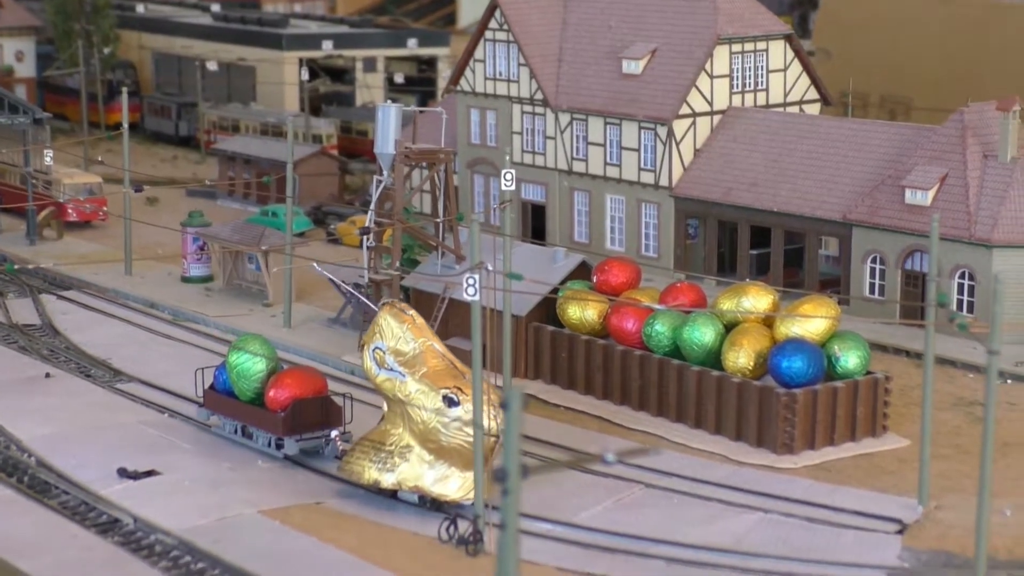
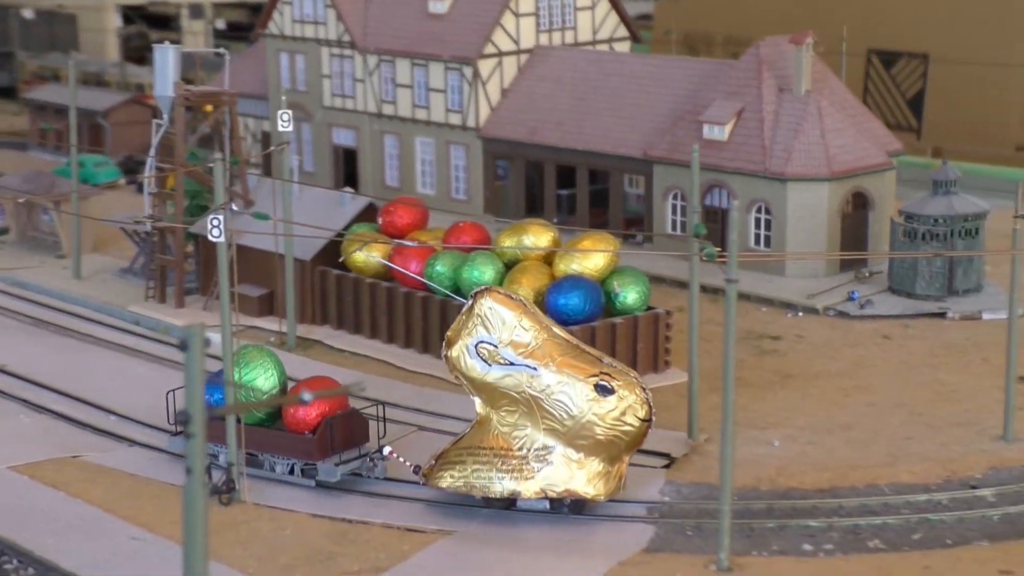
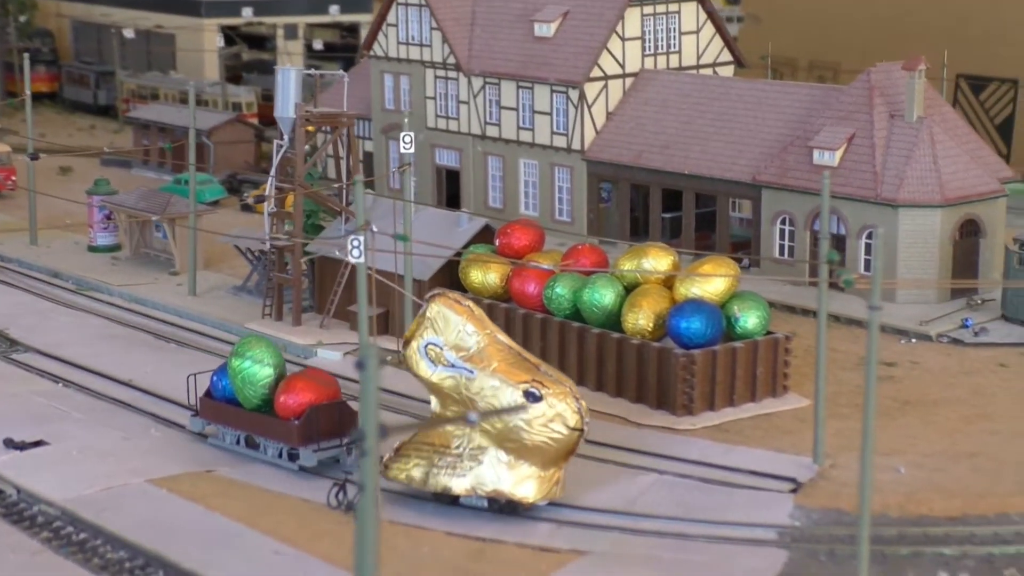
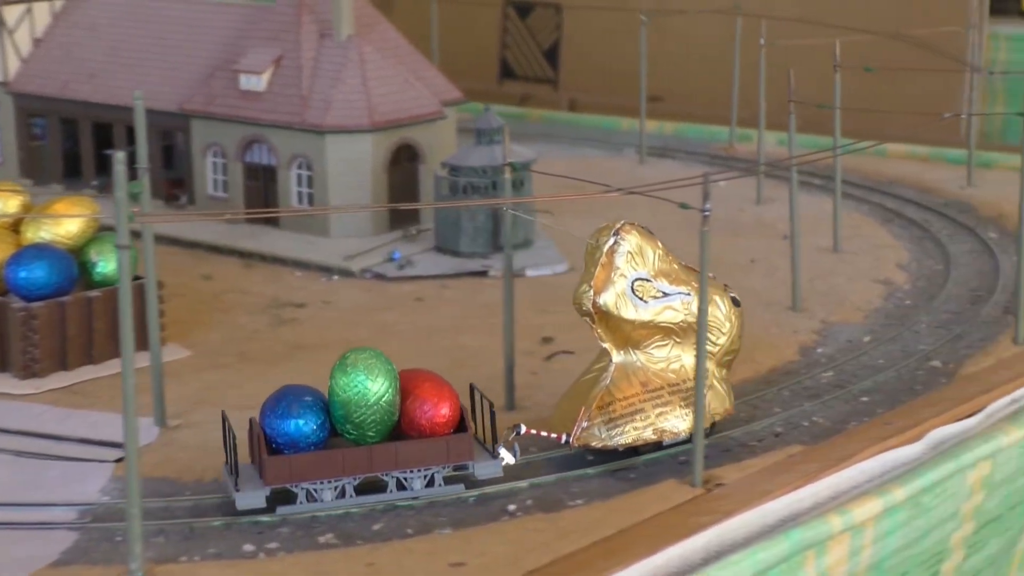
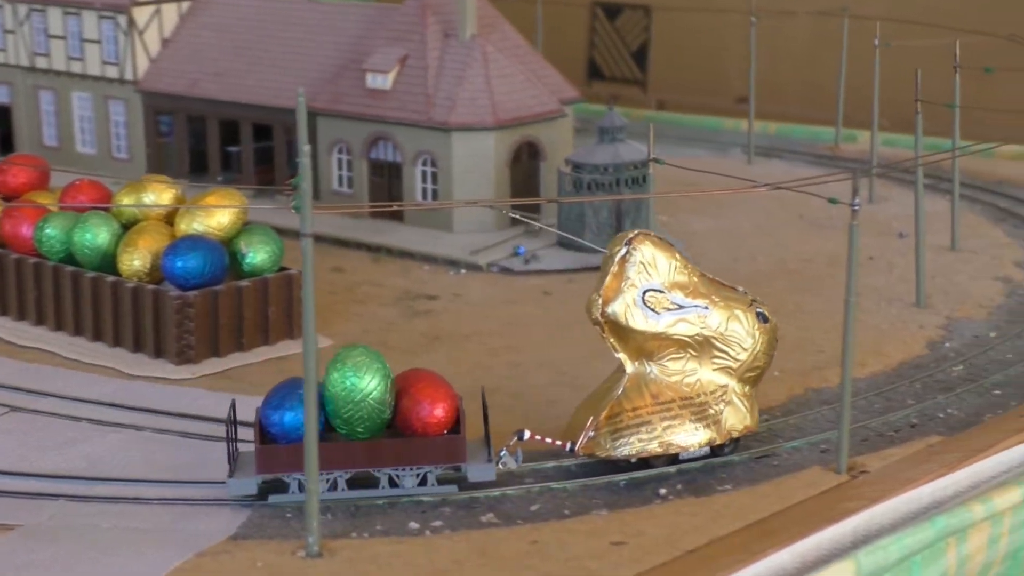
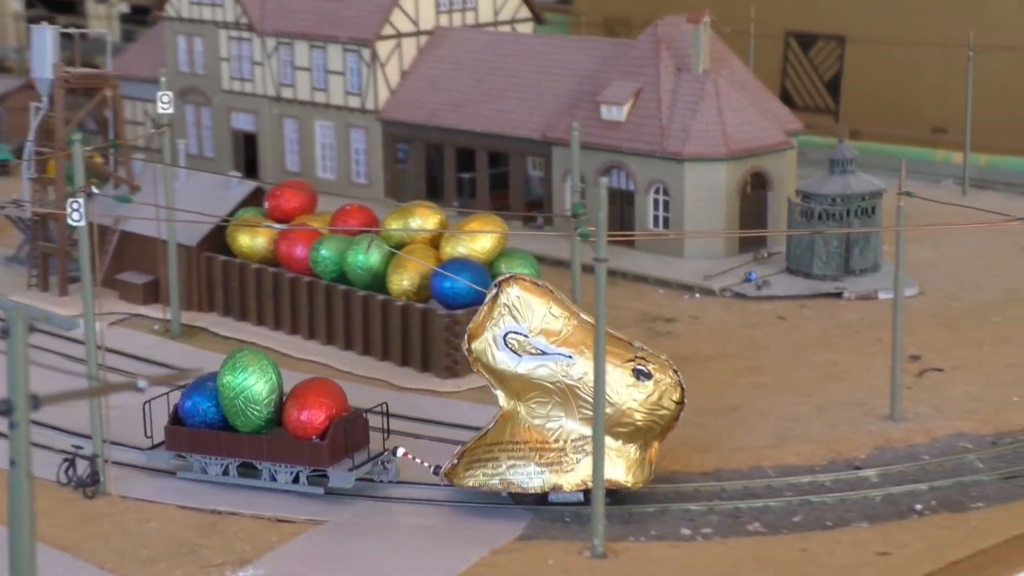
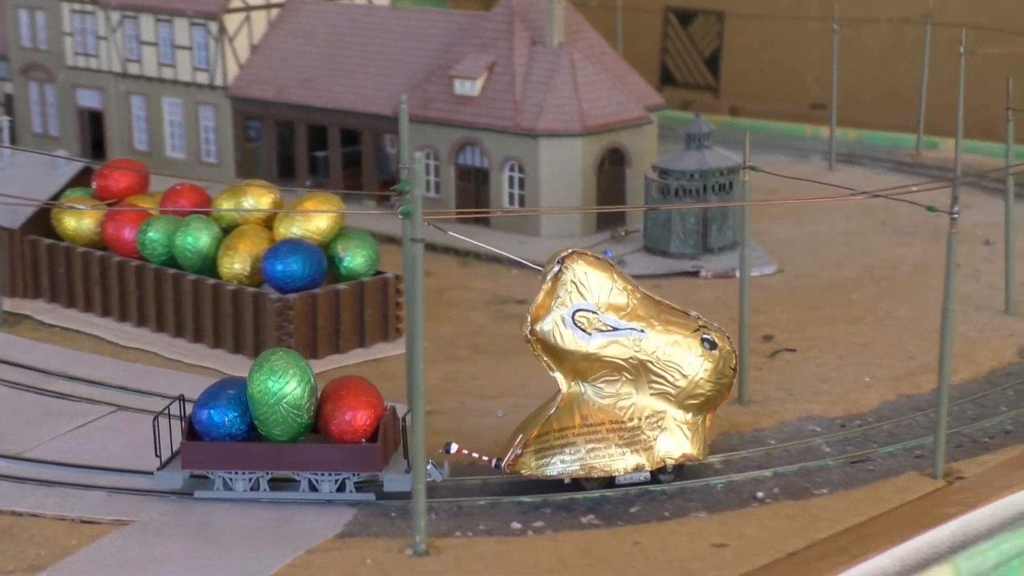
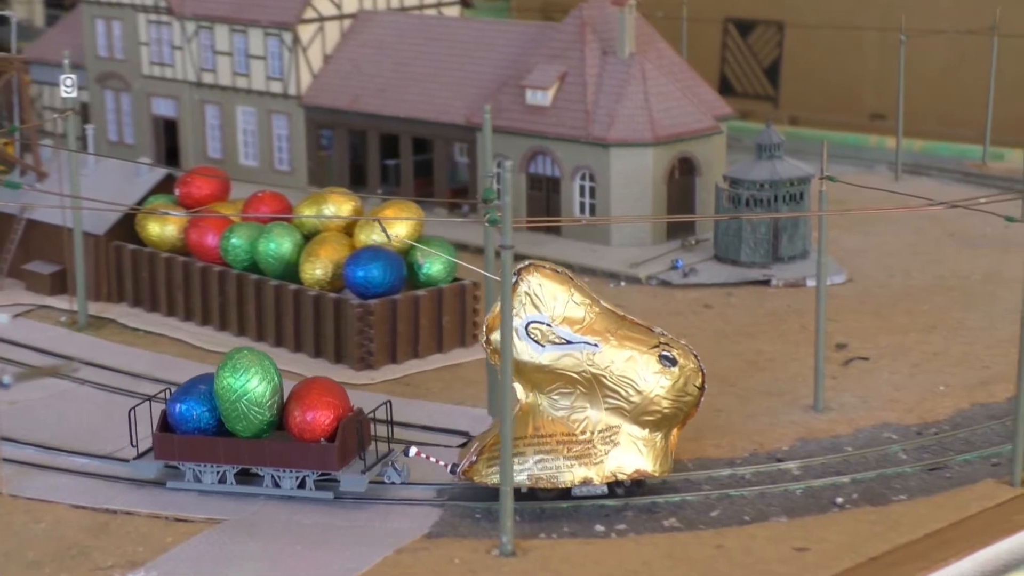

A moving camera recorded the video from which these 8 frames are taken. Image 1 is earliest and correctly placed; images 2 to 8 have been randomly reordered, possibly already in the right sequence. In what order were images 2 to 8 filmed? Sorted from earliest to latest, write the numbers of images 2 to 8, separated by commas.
3, 2, 6, 8, 7, 5, 4
